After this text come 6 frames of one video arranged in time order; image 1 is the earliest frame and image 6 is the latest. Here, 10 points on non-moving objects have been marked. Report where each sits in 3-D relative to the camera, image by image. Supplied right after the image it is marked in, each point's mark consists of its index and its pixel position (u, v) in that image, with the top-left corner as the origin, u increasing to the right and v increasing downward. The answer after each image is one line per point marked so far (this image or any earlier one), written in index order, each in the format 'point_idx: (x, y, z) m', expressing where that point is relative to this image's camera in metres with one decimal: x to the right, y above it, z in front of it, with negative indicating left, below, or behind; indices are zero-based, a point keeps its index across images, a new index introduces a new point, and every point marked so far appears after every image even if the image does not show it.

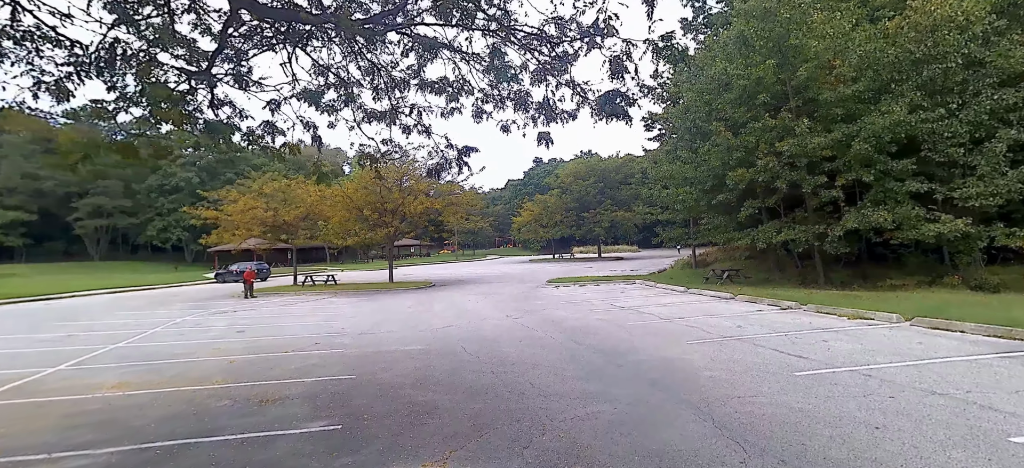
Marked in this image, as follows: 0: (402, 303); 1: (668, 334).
0: (-4.3, -2.7, +17.3) m
1: (+3.4, -2.1, +9.4) m
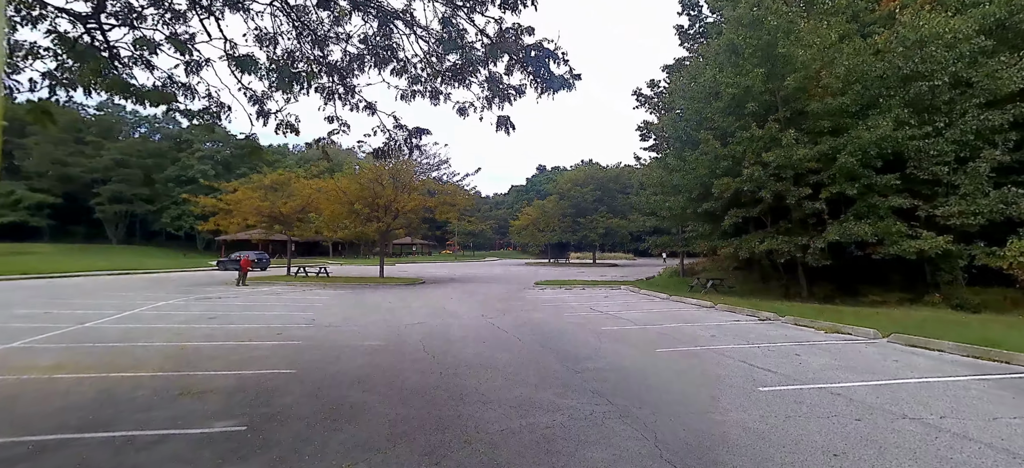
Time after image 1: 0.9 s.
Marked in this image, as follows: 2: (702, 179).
0: (-5.1, -2.5, +17.0) m
1: (+2.6, -2.2, +9.0) m
2: (+7.1, +2.1, +16.3) m
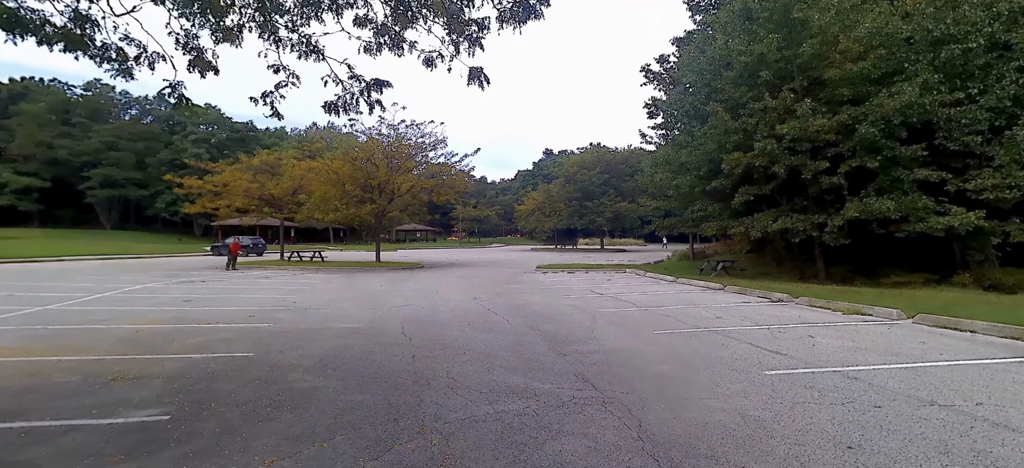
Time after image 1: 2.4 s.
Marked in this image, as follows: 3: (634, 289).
0: (-5.1, -1.8, +16.4) m
1: (+2.4, -1.7, +8.3) m
2: (+7.0, +2.8, +15.4) m
3: (+3.7, -1.7, +13.3) m
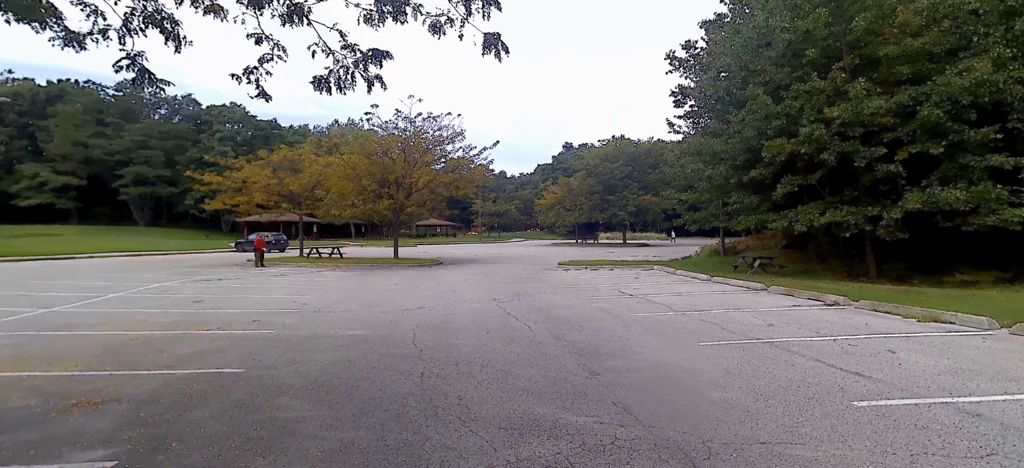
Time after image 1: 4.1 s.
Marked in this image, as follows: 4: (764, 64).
0: (-4.4, -1.6, +15.8) m
1: (+2.7, -1.6, +7.3) m
2: (+7.6, +3.0, +14.1) m
3: (+4.3, -1.5, +12.3) m
4: (+8.1, +5.5, +14.0) m
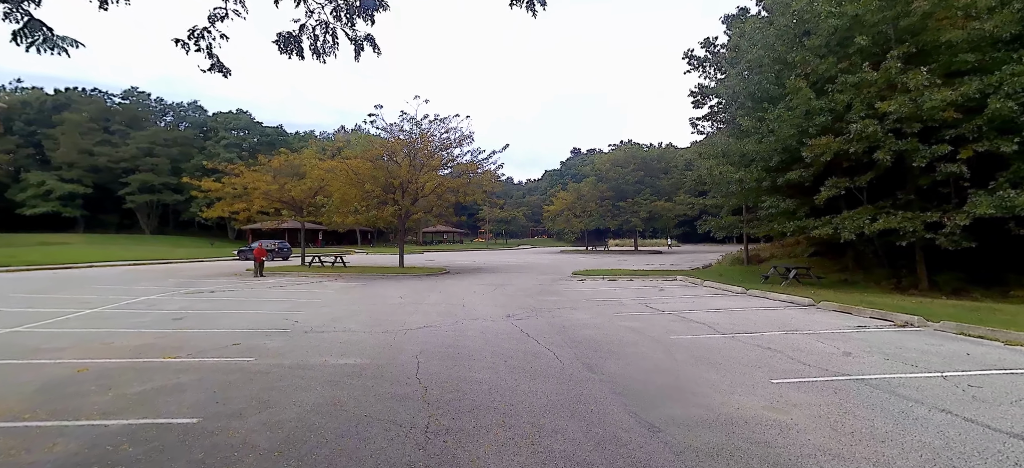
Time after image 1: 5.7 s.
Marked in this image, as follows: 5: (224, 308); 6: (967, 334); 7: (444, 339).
0: (-3.9, -1.9, +14.7) m
1: (+3.1, -1.8, +6.1) m
2: (+8.0, +2.7, +12.9) m
3: (+4.7, -1.7, +11.0) m
4: (+8.5, +5.2, +12.8) m
5: (-7.5, -1.9, +11.4) m
6: (+7.2, -1.6, +6.9) m
7: (-1.2, -1.9, +7.9) m
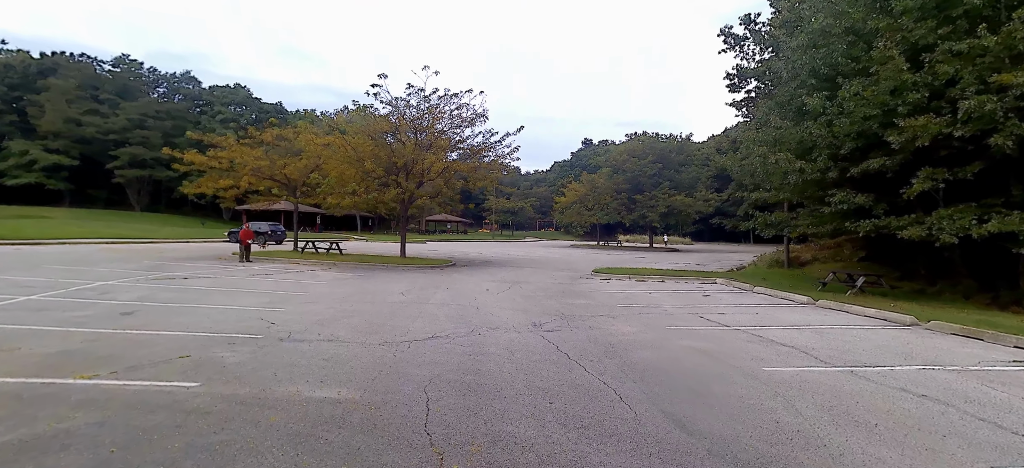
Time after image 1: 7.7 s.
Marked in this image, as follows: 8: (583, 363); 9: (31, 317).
0: (-3.4, -1.5, +12.7) m
1: (+3.6, -1.7, +4.1) m
2: (+8.7, +2.7, +10.8) m
3: (+5.2, -1.7, +9.0) m
4: (+9.3, +5.2, +10.7) m
5: (-7.0, -1.4, +9.5) m
6: (+7.7, -1.7, +4.9) m
7: (-0.7, -1.7, +5.9) m
8: (+1.0, -1.7, +5.9) m
9: (-8.1, -1.4, +7.4) m
